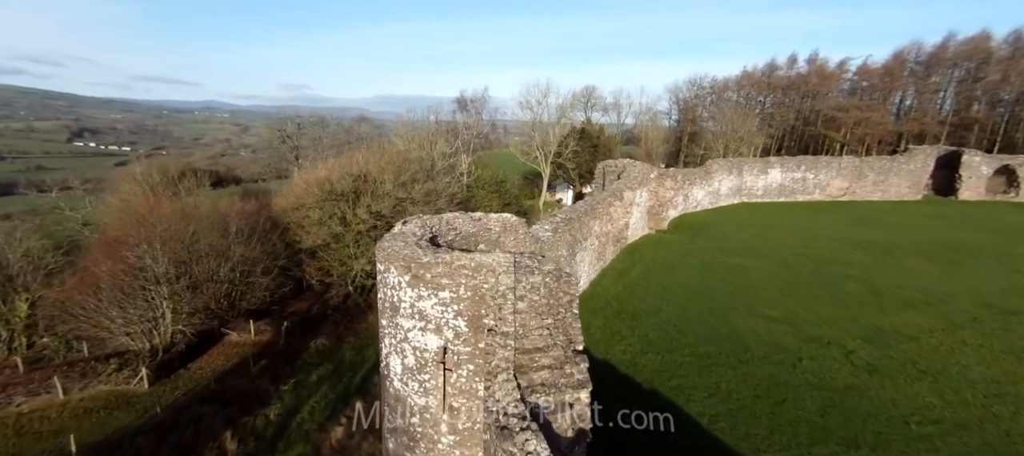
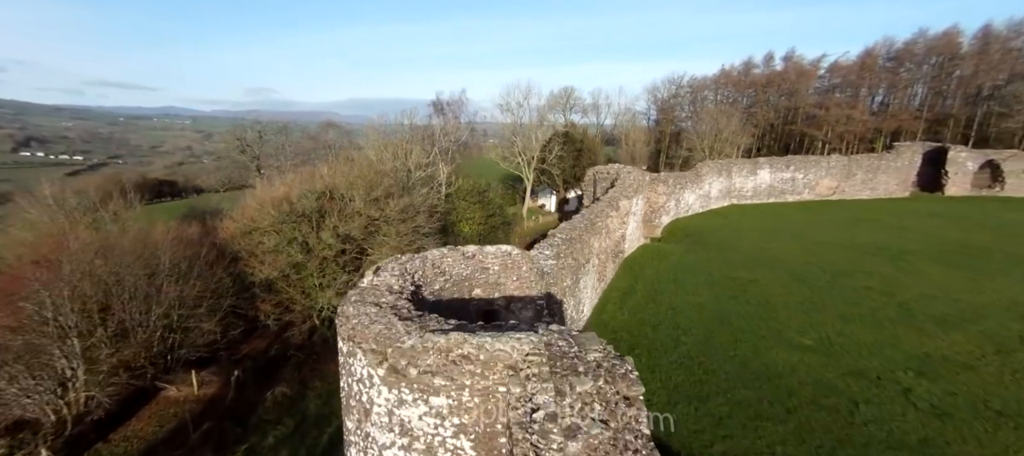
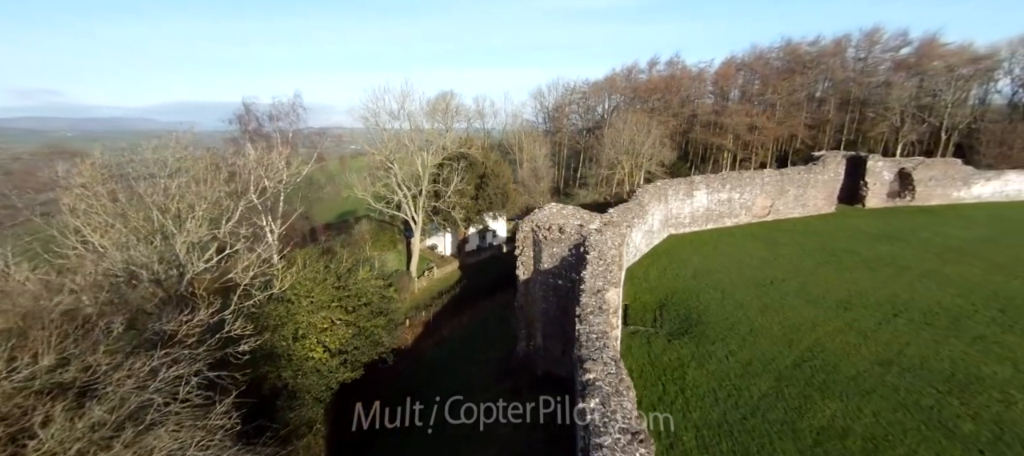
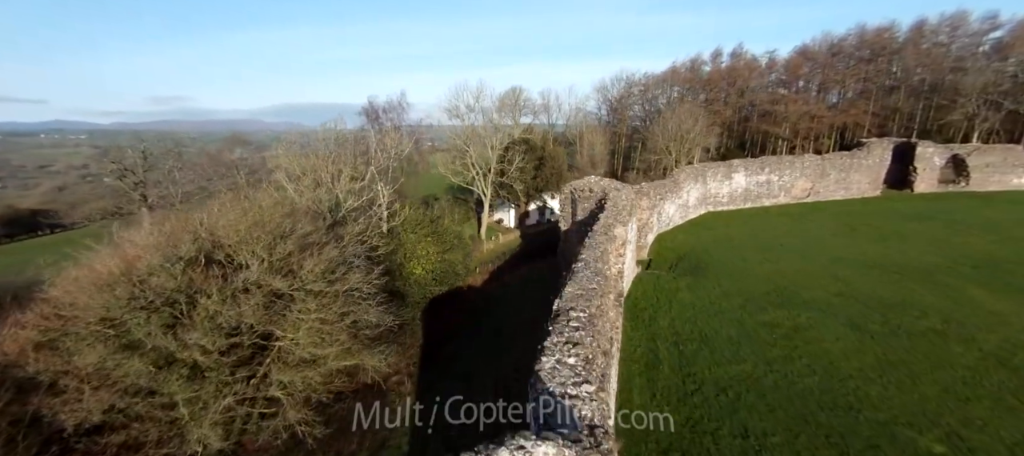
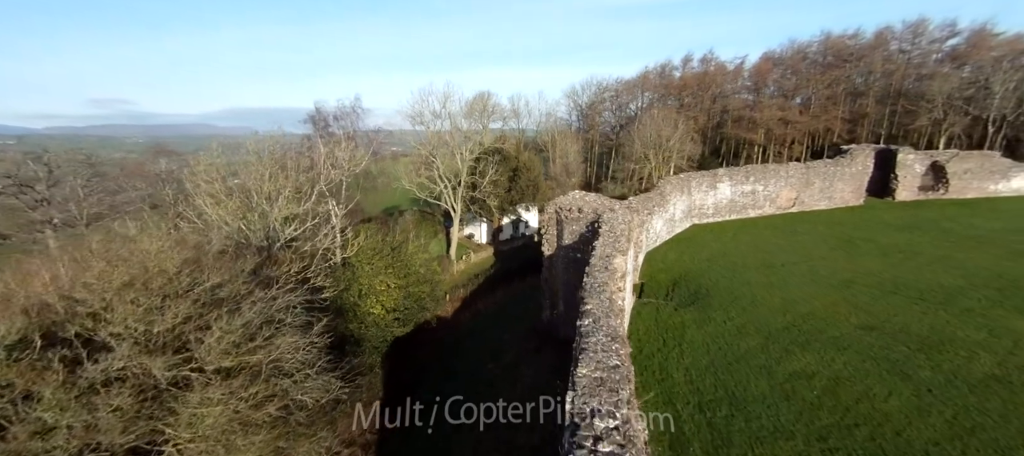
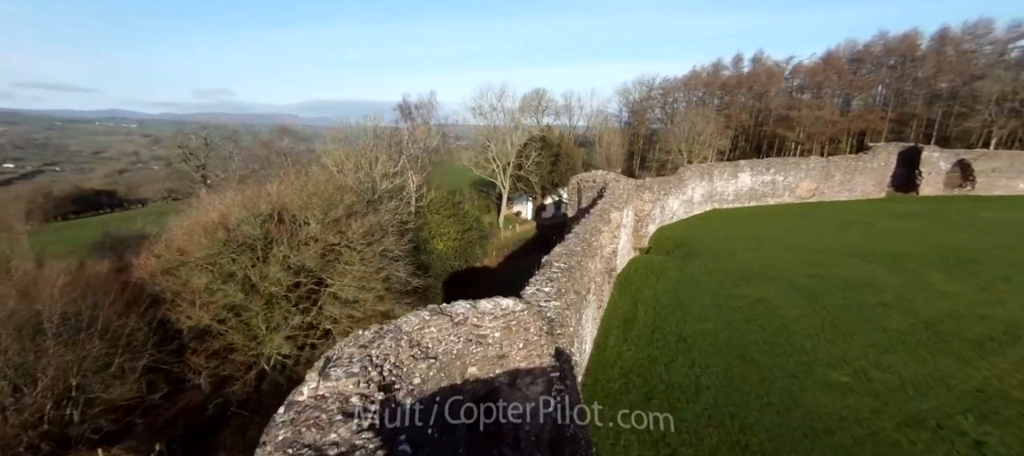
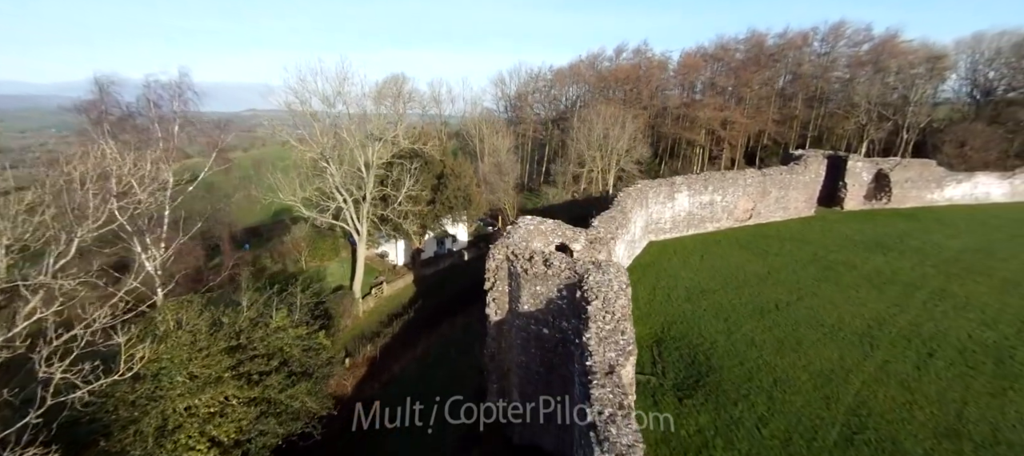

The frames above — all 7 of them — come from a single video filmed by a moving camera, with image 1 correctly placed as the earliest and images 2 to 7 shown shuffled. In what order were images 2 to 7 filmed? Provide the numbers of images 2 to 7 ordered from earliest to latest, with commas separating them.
2, 6, 4, 5, 3, 7
